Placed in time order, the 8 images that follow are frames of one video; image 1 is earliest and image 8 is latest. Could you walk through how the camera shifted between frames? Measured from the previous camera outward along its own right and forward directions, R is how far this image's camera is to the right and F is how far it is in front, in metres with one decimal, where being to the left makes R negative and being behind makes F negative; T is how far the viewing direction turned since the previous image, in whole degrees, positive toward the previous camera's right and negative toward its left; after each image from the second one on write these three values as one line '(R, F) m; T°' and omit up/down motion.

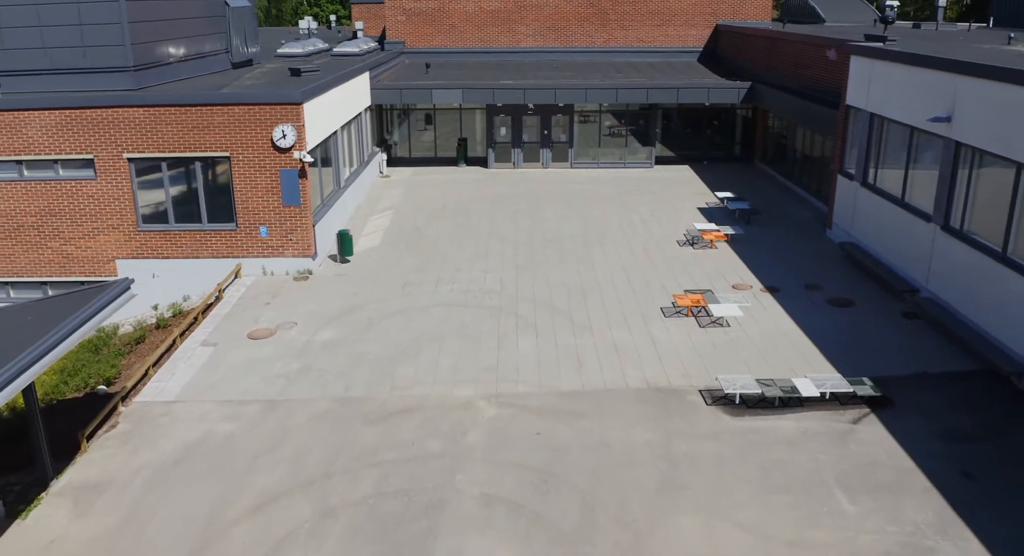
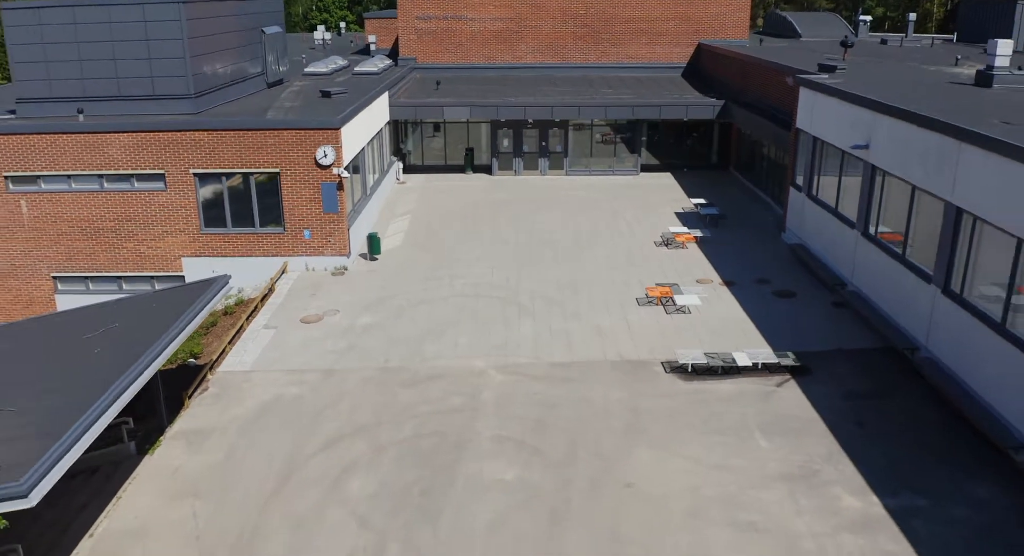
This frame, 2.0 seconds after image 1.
(-0.1, -2.1) m; 0°
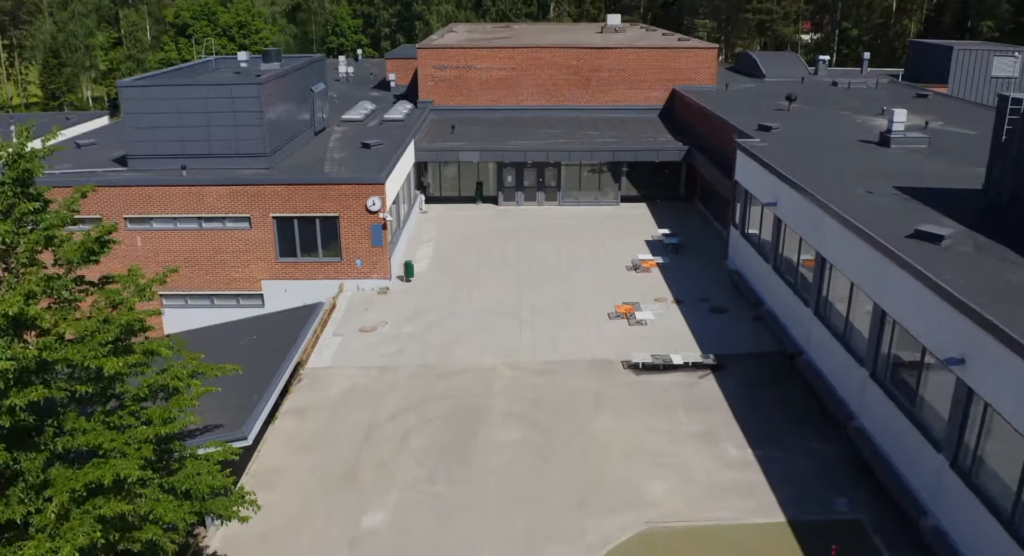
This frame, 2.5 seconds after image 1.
(-0.1, -4.0) m; 0°
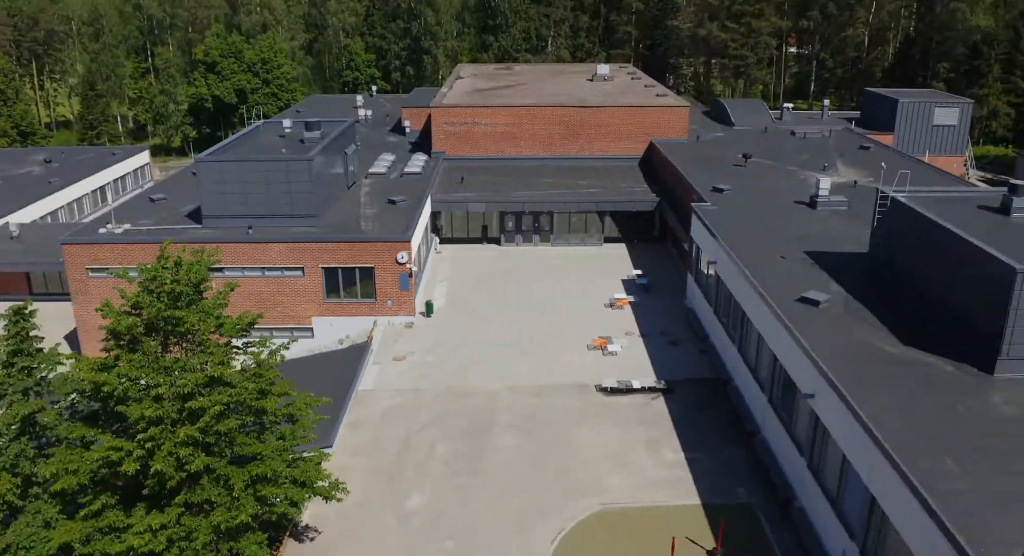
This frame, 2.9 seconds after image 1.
(+0.1, -4.3) m; 0°
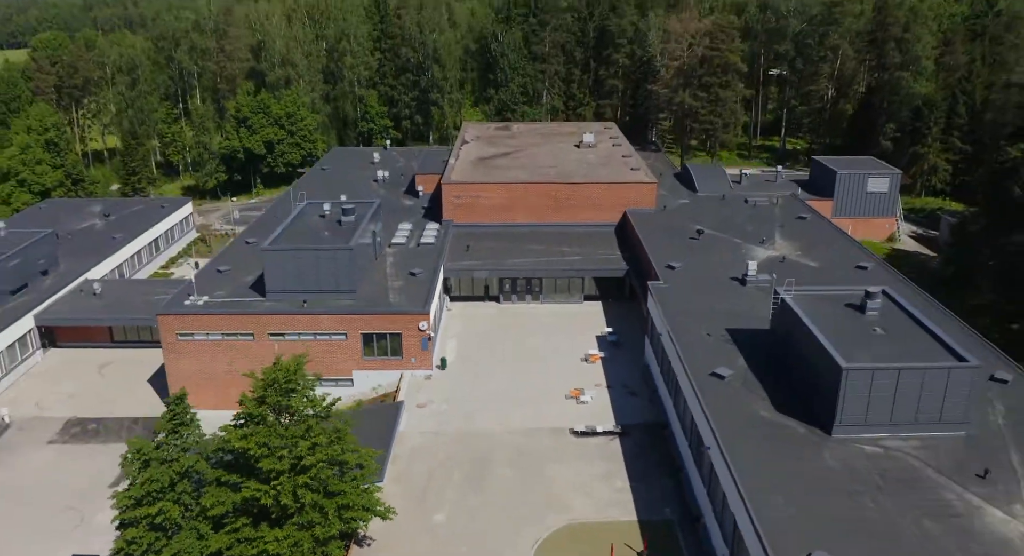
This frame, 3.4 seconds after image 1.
(+0.2, -6.2) m; 0°
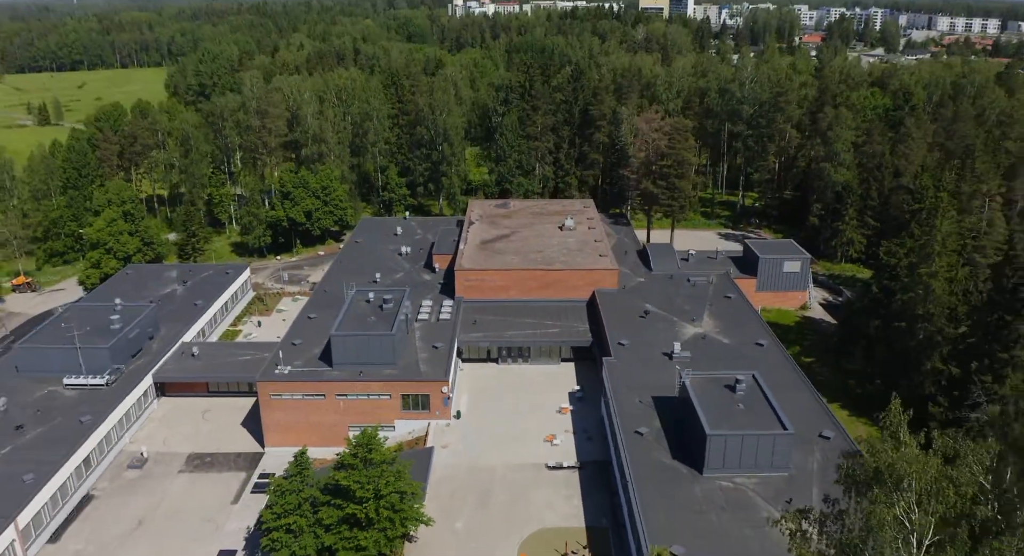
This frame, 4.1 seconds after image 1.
(+0.3, -11.7) m; 0°
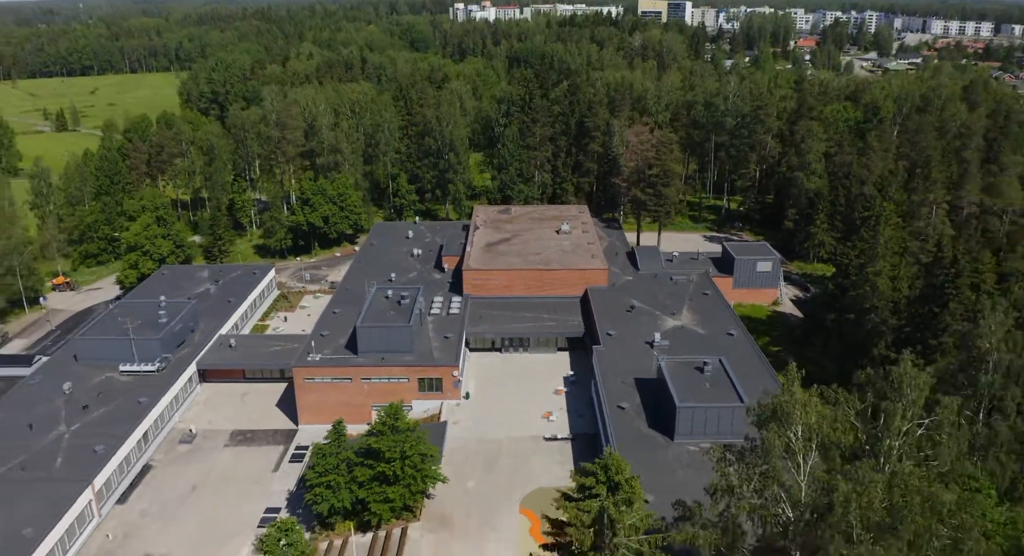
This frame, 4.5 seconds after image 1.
(-0.1, -6.0) m; 0°
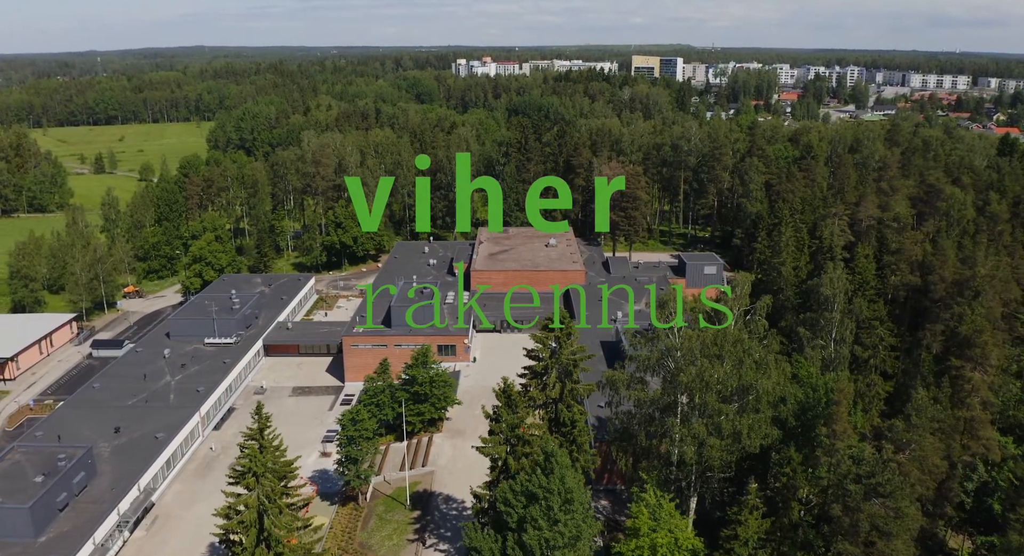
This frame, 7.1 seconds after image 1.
(+0.2, -14.5) m; 0°
